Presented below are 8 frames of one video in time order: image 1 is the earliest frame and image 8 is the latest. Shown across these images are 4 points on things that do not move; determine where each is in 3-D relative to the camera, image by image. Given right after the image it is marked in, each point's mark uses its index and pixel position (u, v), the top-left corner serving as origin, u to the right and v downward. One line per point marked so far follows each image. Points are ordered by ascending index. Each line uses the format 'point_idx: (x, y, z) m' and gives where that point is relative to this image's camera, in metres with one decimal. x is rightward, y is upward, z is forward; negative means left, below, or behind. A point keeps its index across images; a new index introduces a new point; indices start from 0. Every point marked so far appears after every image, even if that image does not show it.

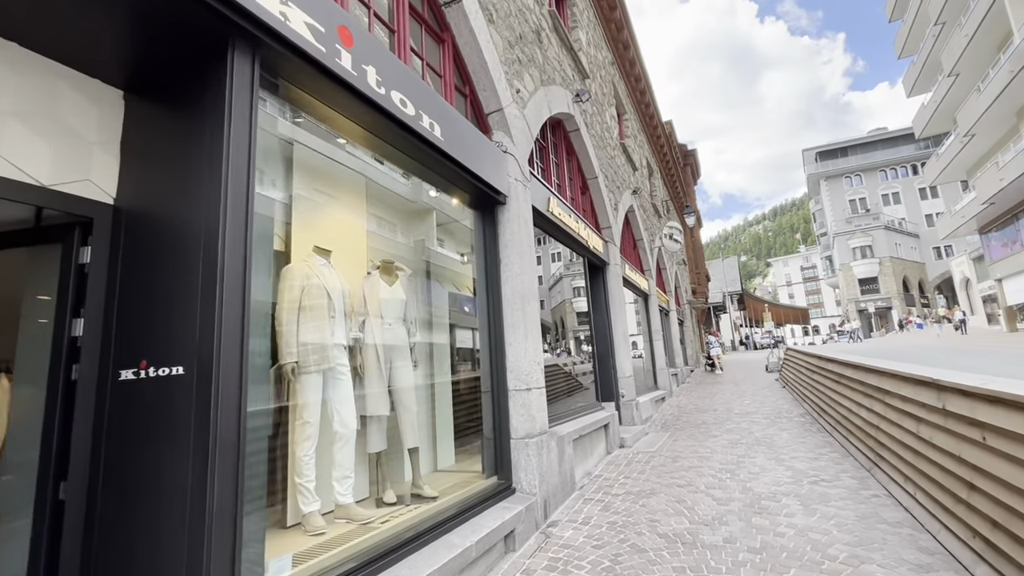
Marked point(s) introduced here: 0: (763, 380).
0: (+8.0, -3.0, +15.1) m
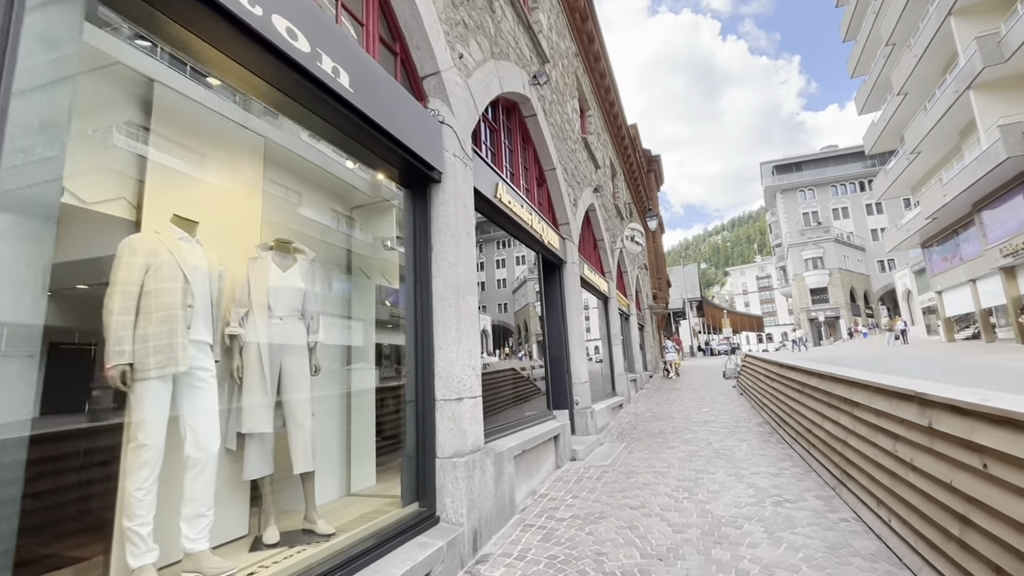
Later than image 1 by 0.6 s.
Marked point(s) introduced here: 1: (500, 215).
0: (+6.6, -3.1, +15.0) m
1: (-0.2, +0.9, +5.6) m
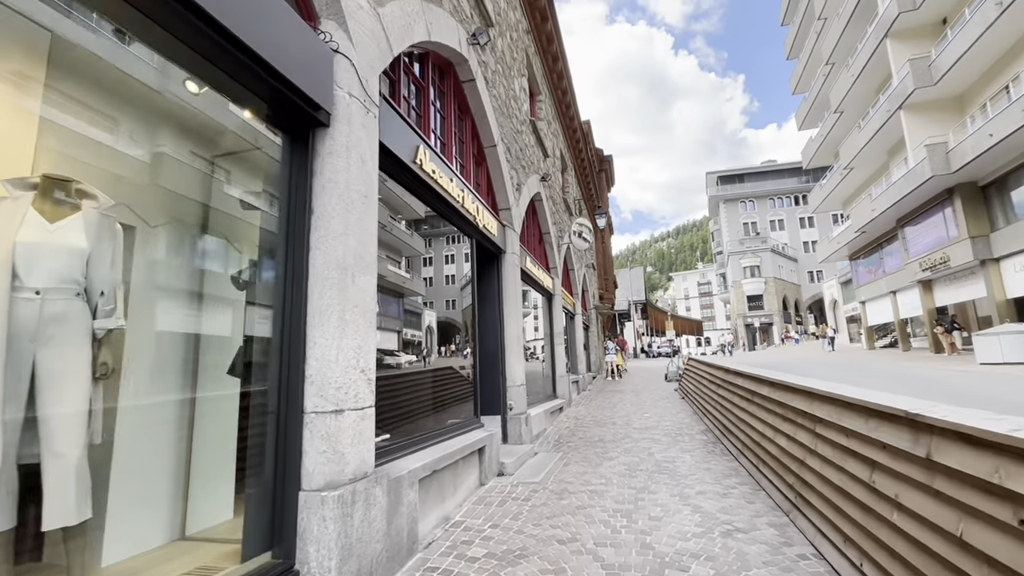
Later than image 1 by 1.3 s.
0: (+4.7, -3.2, +14.8) m
1: (-0.9, +1.0, +4.8) m
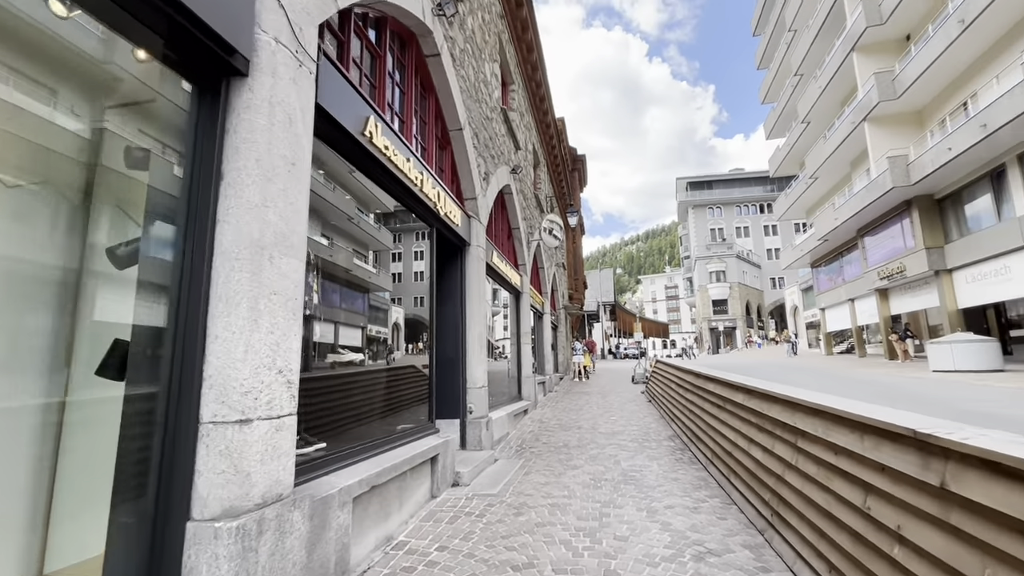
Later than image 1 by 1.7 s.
0: (+3.6, -3.2, +14.7) m
1: (-1.3, +1.1, +4.3) m
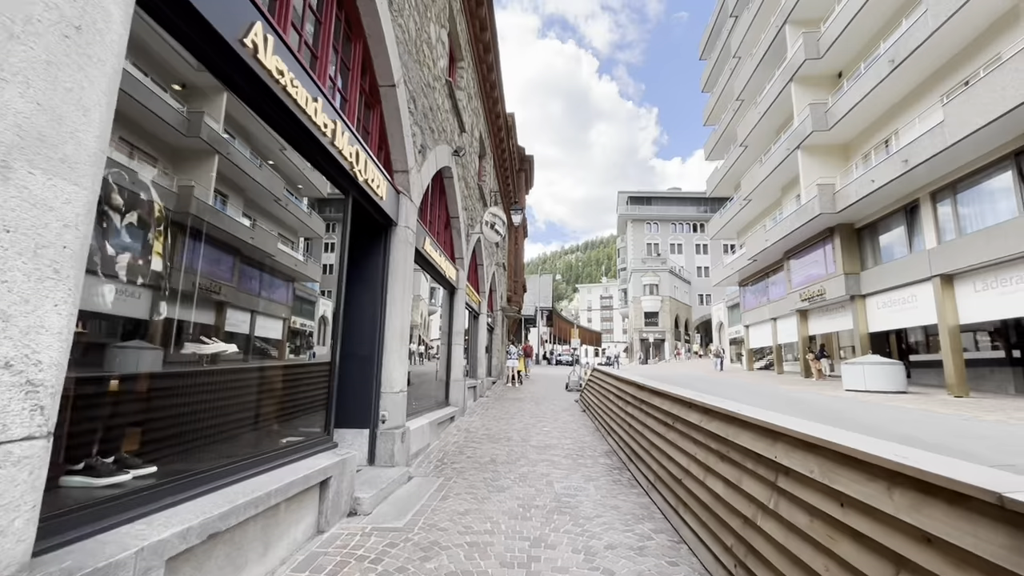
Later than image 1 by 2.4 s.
0: (+1.5, -3.3, +14.1) m
1: (-1.7, +1.3, +3.2) m
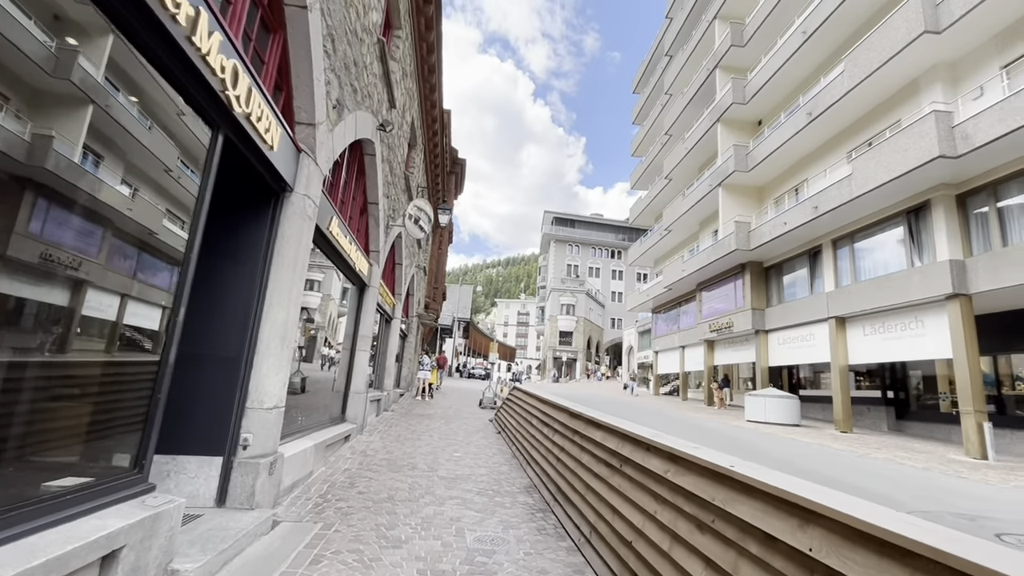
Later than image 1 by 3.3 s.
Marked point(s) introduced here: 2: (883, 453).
0: (-1.0, -3.6, +13.0) m
1: (-1.9, +1.5, +1.9) m
2: (+9.3, -4.1, +11.8) m
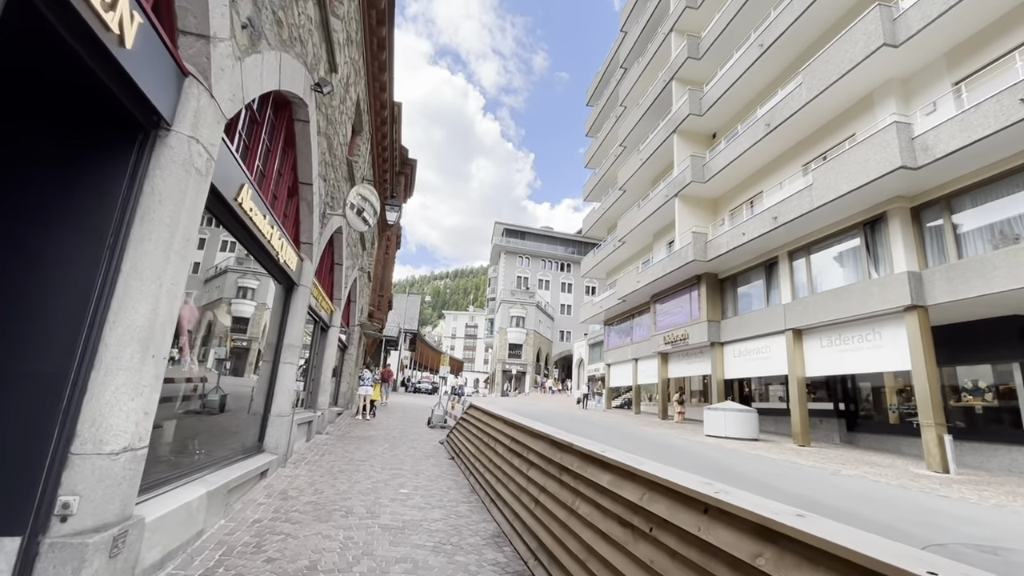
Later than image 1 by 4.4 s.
0: (-2.2, -3.7, +11.5) m
1: (-1.7, +1.7, +0.6) m
2: (+8.2, -4.4, +11.5) m
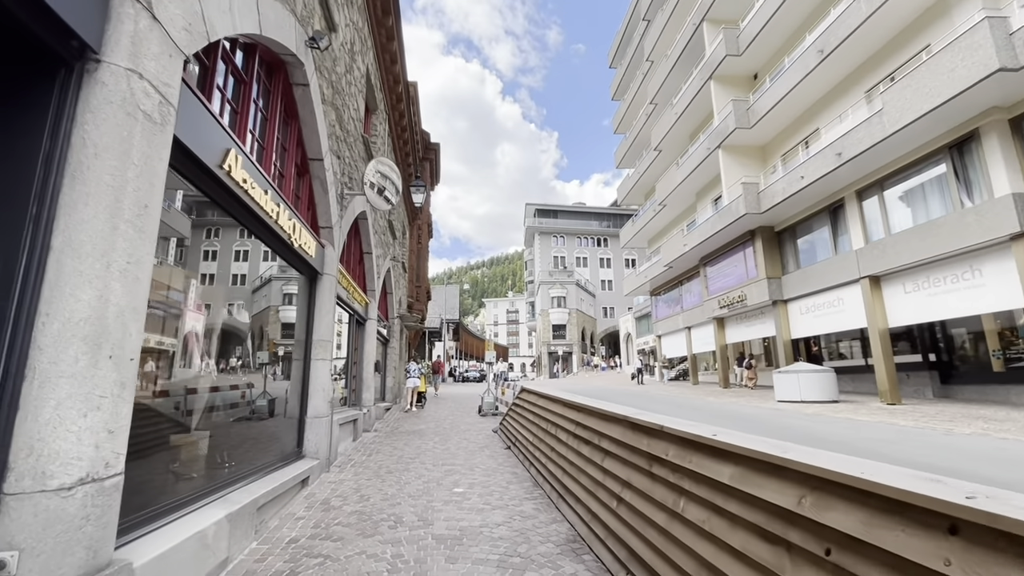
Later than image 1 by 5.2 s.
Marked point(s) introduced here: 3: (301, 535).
0: (-0.8, -3.3, +10.9) m
1: (-1.8, +1.8, -0.2) m
2: (+9.5, -2.9, +10.0) m
3: (-1.8, -2.2, +4.3) m
